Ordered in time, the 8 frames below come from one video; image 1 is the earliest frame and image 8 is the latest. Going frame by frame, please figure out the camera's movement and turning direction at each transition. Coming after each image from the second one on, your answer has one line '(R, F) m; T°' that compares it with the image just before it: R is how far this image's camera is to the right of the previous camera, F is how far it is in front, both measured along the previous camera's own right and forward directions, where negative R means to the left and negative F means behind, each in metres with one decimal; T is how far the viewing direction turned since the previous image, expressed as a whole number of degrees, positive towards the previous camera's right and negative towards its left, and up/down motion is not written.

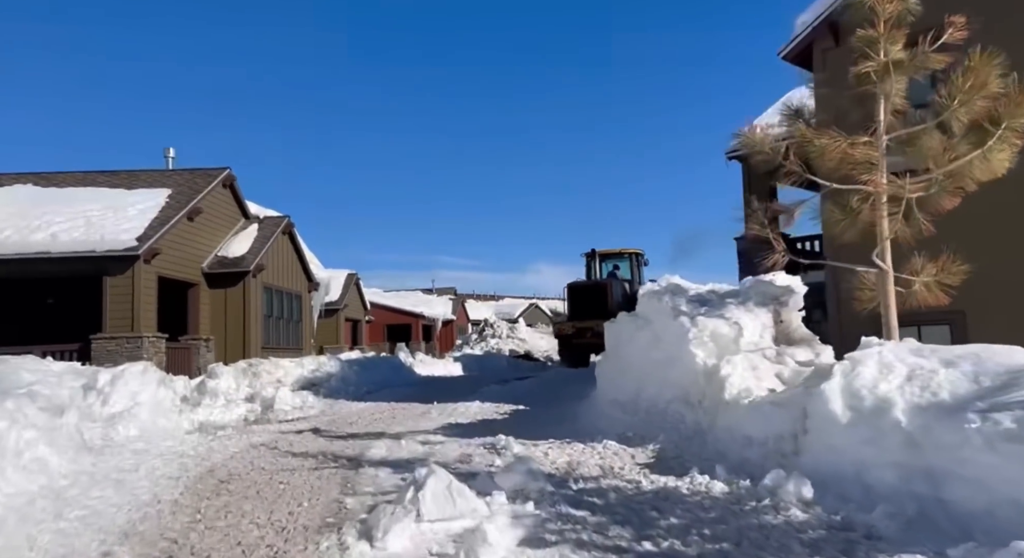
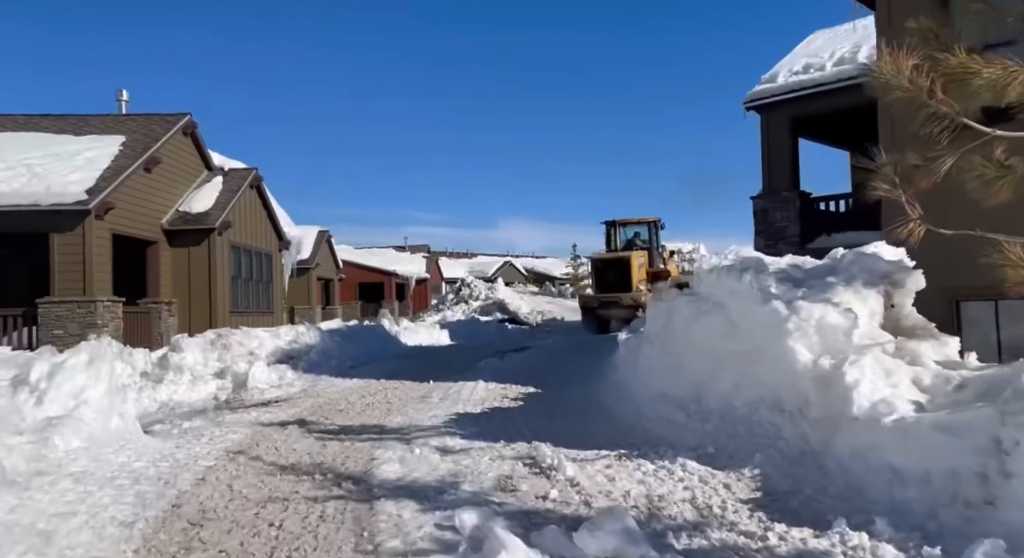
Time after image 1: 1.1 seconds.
(-0.5, +1.3) m; +3°
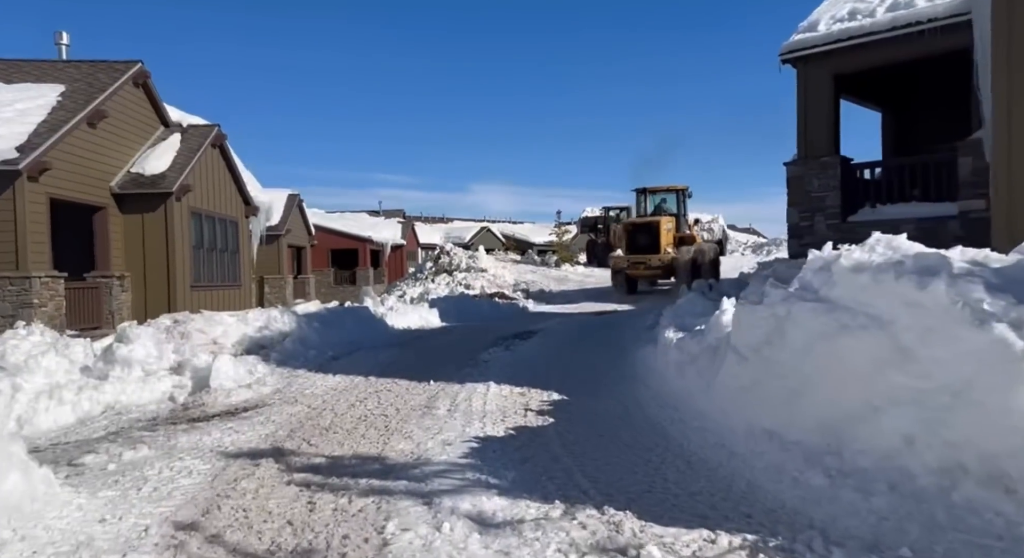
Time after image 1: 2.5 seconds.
(-0.5, +1.7) m; +2°
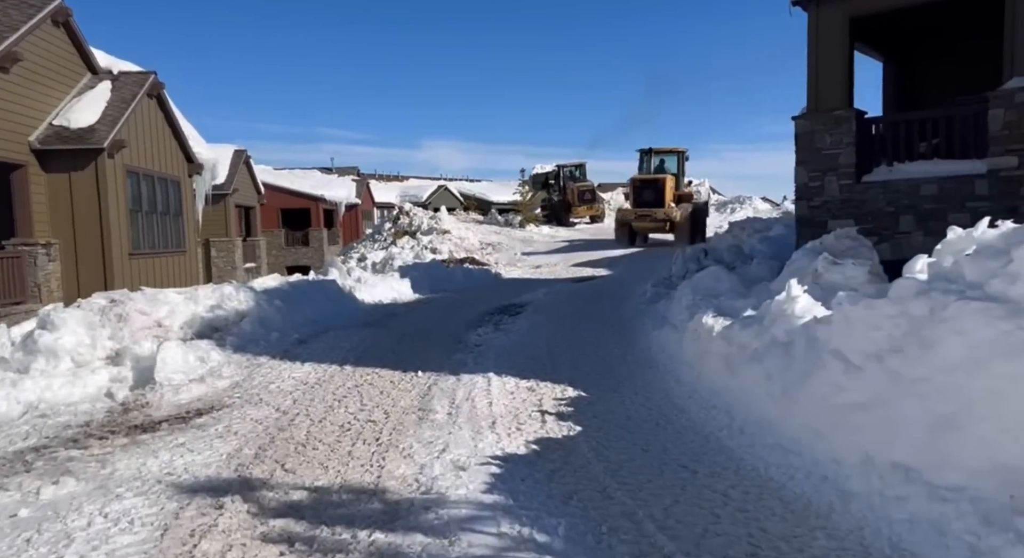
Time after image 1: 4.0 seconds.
(-0.5, +1.3) m; +4°
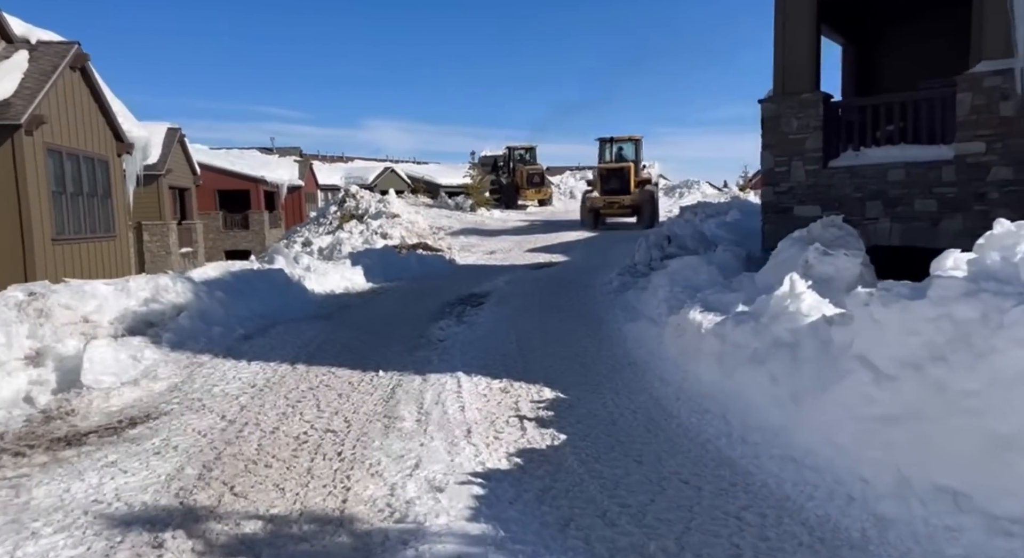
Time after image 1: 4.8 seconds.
(-0.2, +0.5) m; +4°
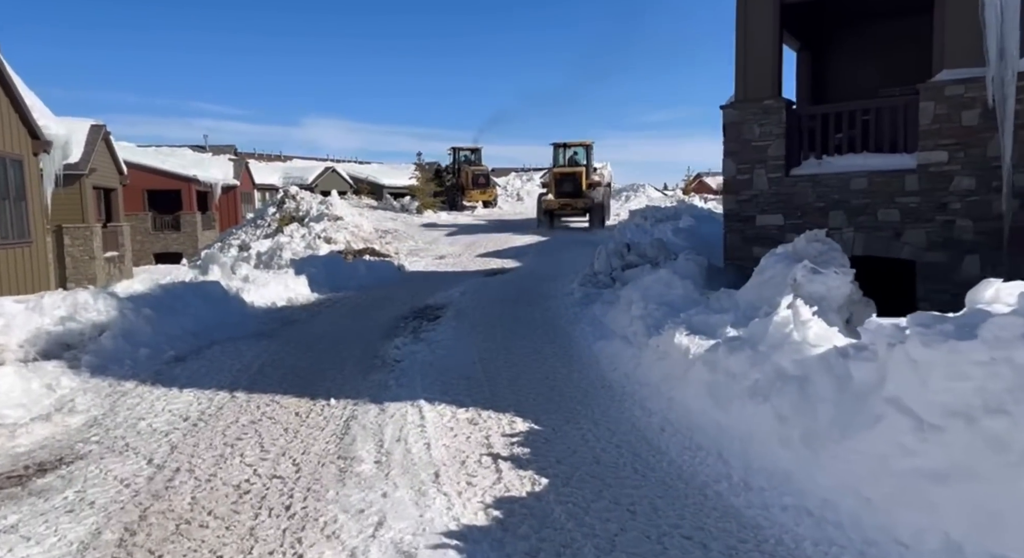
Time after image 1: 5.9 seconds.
(-0.2, +0.6) m; +5°
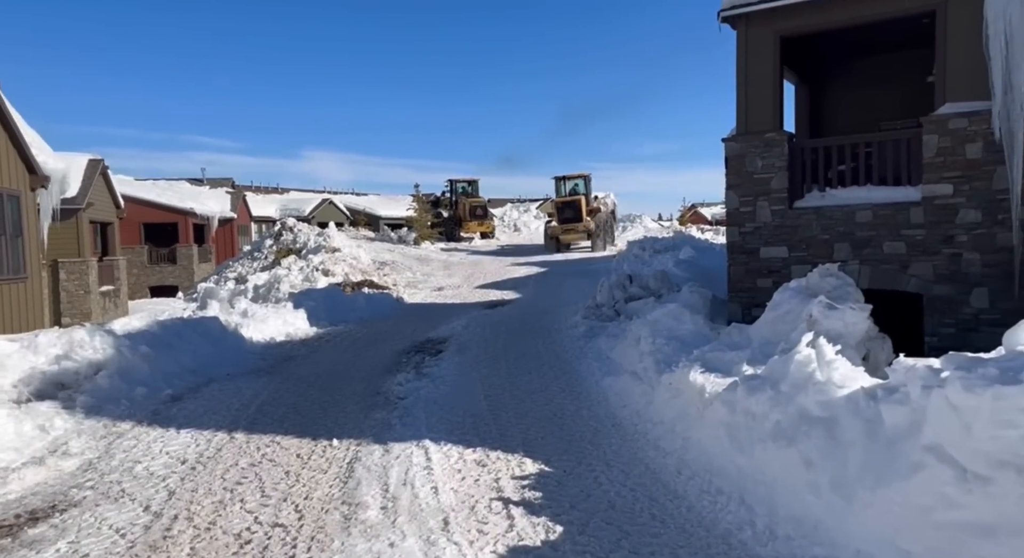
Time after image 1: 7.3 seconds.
(-0.1, +0.1) m; 0°
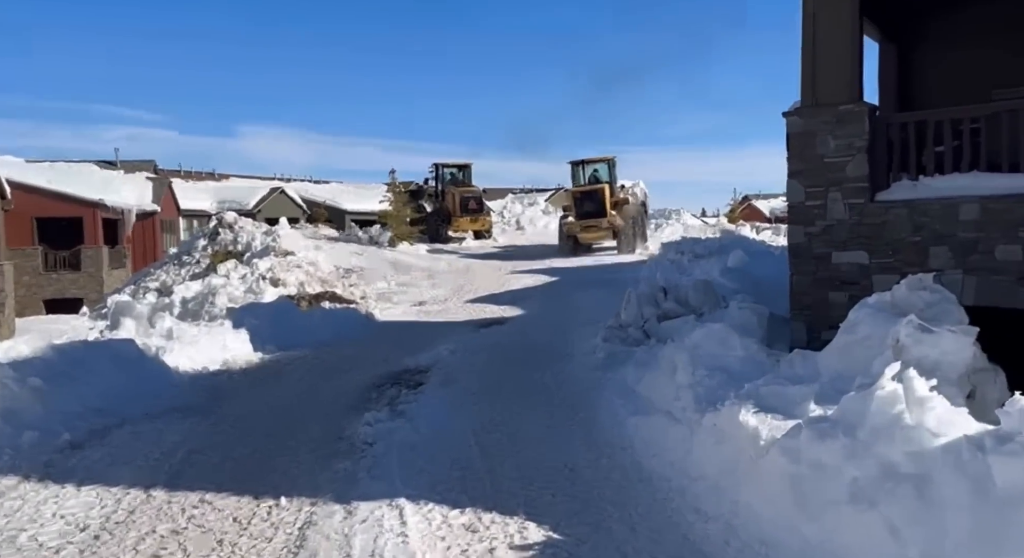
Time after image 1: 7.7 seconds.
(+0.3, +1.9) m; -2°
